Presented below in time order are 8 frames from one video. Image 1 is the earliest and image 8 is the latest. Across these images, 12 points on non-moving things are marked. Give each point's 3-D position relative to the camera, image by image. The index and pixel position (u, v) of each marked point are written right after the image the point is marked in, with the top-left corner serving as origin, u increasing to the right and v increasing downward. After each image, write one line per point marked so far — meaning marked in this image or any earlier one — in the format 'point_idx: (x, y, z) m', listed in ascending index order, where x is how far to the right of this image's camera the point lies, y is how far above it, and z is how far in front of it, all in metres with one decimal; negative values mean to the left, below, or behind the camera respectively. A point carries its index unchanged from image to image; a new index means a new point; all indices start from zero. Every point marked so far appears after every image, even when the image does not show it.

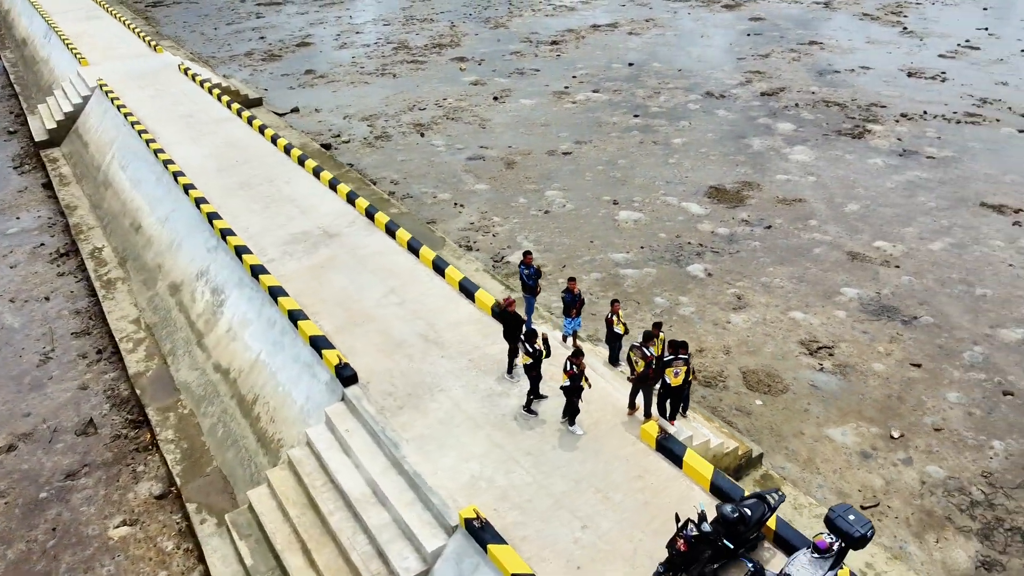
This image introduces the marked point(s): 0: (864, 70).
0: (+6.8, +4.2, +15.8) m
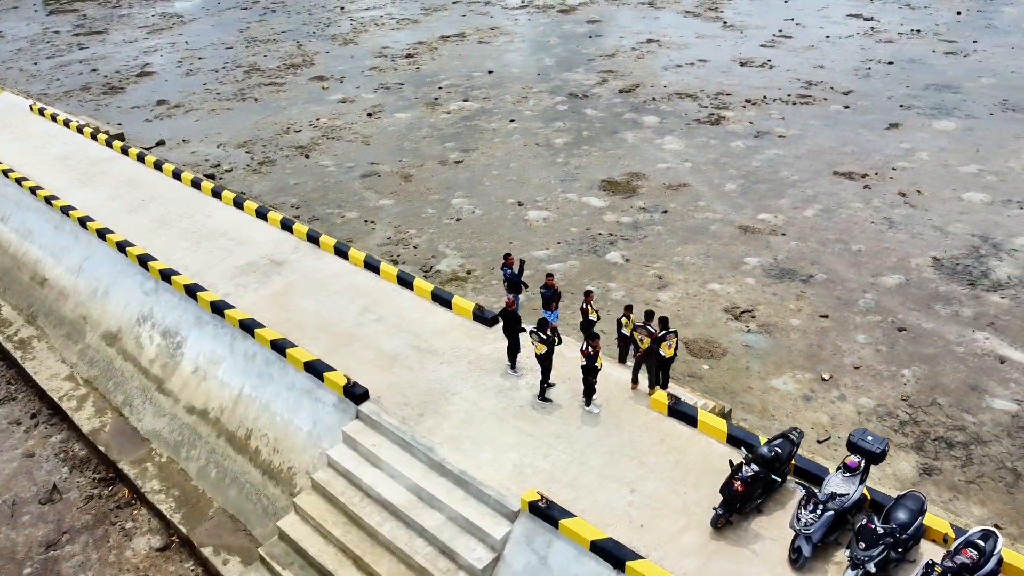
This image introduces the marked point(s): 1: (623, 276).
0: (+4.0, +4.8, +17.4) m
1: (+1.4, +0.1, +10.0) m
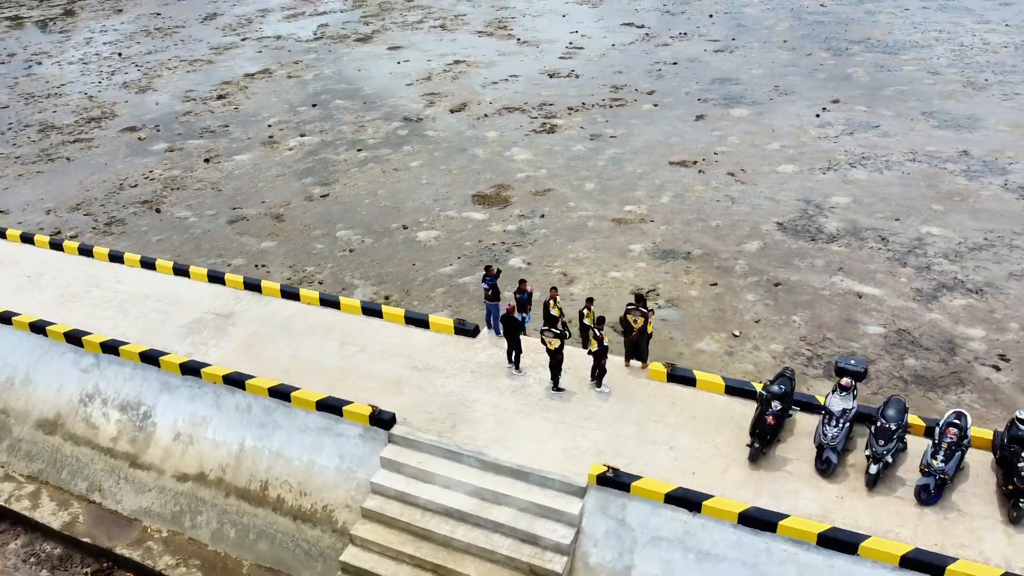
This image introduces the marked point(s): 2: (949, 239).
0: (+0.1, +4.8, +18.6) m
1: (+0.3, +0.1, +10.8) m
2: (+5.9, +0.7, +11.1) m
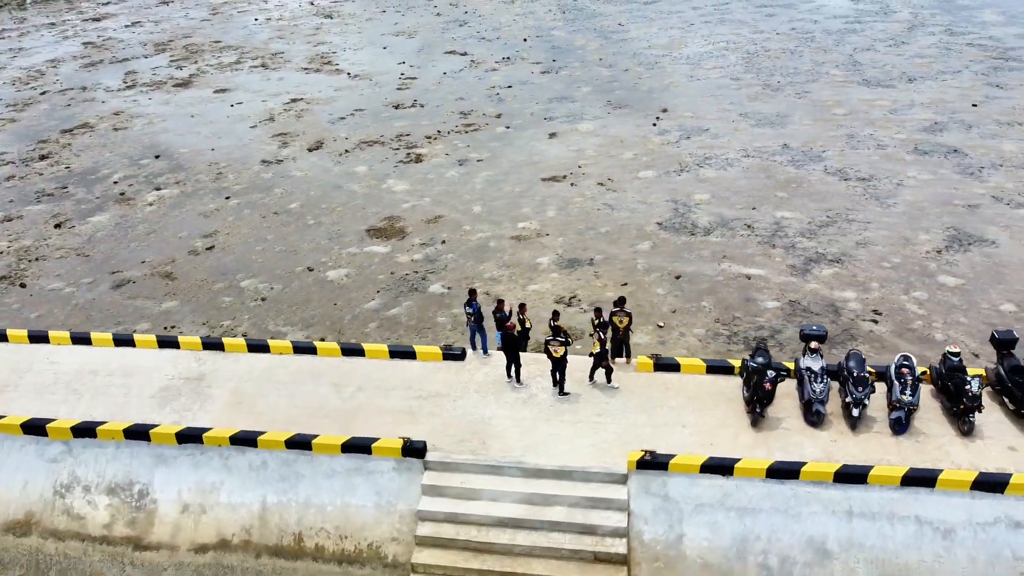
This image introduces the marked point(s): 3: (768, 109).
0: (-3.5, +4.0, +18.8) m
1: (-0.7, -0.2, +11.2) m
2: (+4.6, +1.1, +12.9) m
3: (+5.6, +3.9, +17.7) m
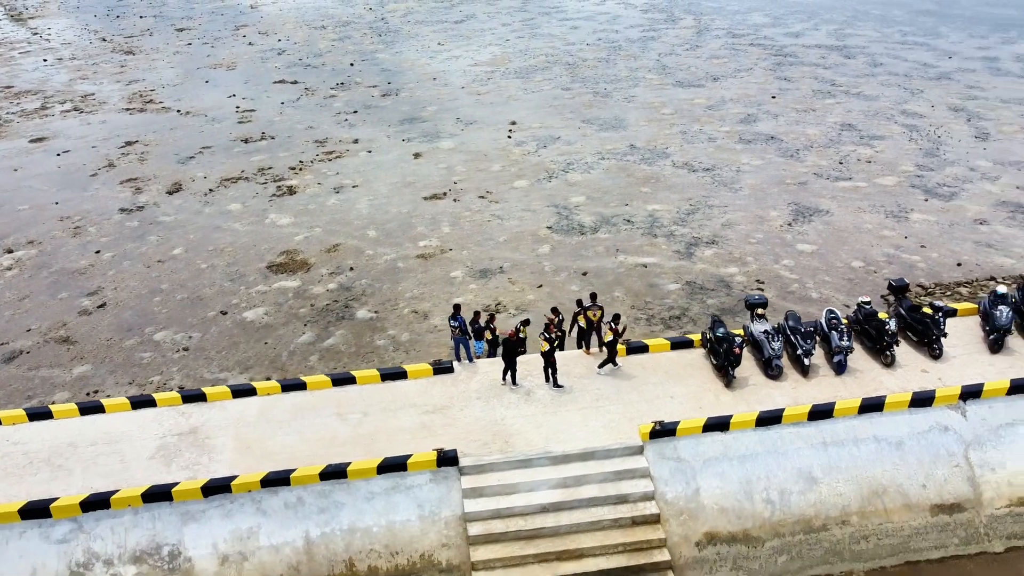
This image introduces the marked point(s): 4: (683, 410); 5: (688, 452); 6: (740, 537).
0: (-6.7, +3.1, +18.2) m
1: (-1.7, -0.5, +11.5) m
2: (+2.8, +1.4, +14.4) m
3: (+2.2, +4.1, +19.4) m
4: (+1.6, -1.2, +7.7) m
5: (+1.6, -1.5, +7.4) m
6: (+2.0, -2.2, +7.2) m
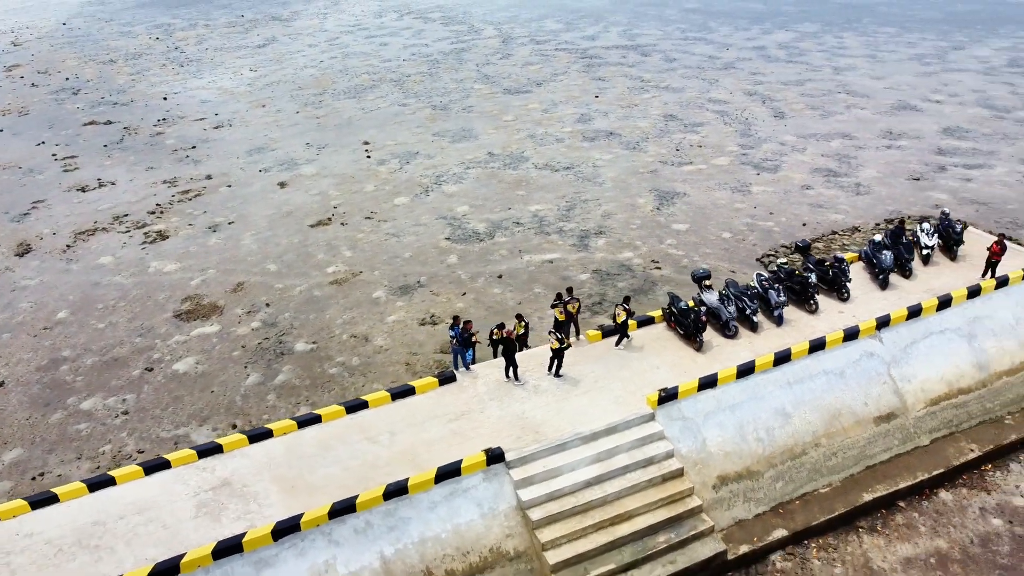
0: (-9.6, +1.7, +16.7) m
1: (-2.5, -0.9, +11.6) m
2: (+0.8, +1.5, +15.6) m
3: (-1.5, +4.0, +20.2) m
4: (+1.7, -1.0, +8.8) m
5: (+1.8, -1.3, +8.5) m
6: (+2.4, -1.9, +8.4) m
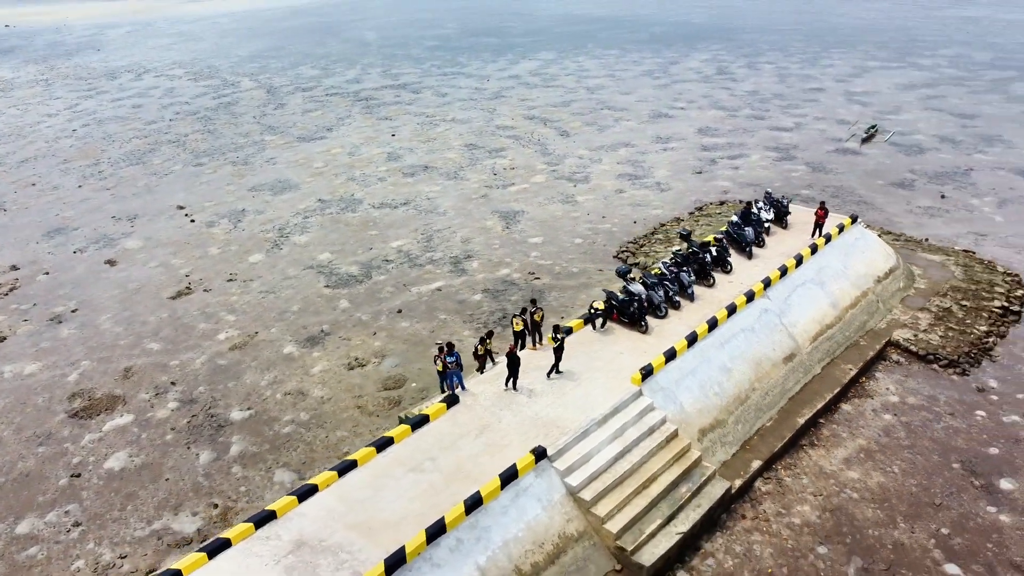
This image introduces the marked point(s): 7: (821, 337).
0: (-12.0, -0.7, +13.9) m
1: (-3.3, -1.7, +11.4) m
2: (-2.0, +0.9, +16.2) m
3: (-6.0, +2.7, +19.9) m
4: (+1.6, -0.9, +10.2) m
5: (+1.8, -1.1, +9.9) m
6: (+2.5, -1.7, +10.0) m
7: (+4.4, -0.7, +11.7) m
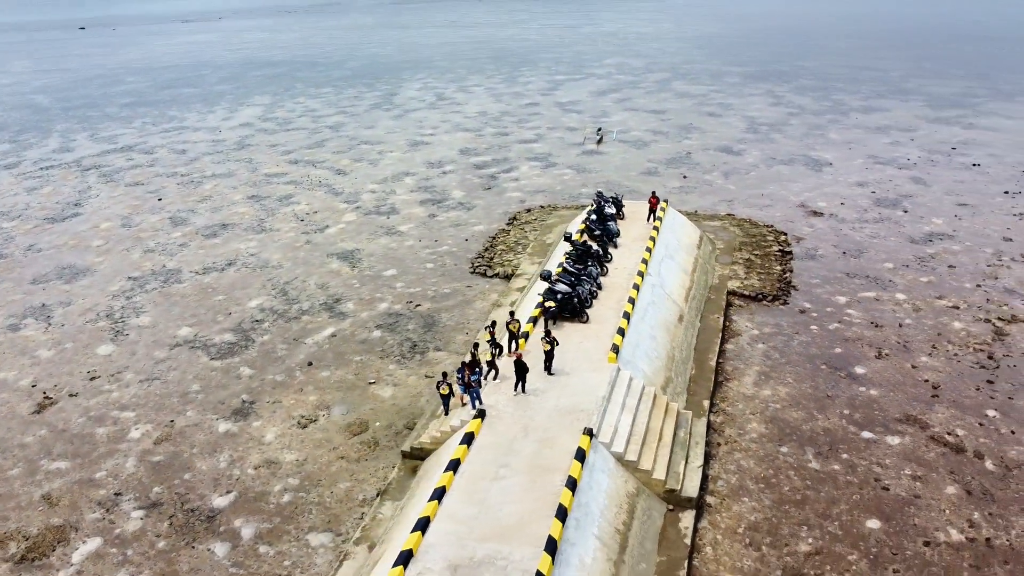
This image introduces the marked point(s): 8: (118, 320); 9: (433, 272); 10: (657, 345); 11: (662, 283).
0: (-12.4, -3.6, +9.8) m
1: (-3.4, -2.7, +11.0) m
2: (-4.7, -0.2, +15.9) m
3: (-10.1, +0.4, +17.6) m
4: (+1.2, -0.8, +11.9) m
5: (+1.7, -1.0, +11.7) m
6: (+2.3, -1.4, +12.1) m
7: (+3.1, -0.2, +14.4) m
8: (-7.4, -0.6, +15.4) m
9: (-1.6, +0.3, +16.9) m
10: (+2.2, -0.9, +12.5) m
11: (+2.6, +0.1, +14.1) m
